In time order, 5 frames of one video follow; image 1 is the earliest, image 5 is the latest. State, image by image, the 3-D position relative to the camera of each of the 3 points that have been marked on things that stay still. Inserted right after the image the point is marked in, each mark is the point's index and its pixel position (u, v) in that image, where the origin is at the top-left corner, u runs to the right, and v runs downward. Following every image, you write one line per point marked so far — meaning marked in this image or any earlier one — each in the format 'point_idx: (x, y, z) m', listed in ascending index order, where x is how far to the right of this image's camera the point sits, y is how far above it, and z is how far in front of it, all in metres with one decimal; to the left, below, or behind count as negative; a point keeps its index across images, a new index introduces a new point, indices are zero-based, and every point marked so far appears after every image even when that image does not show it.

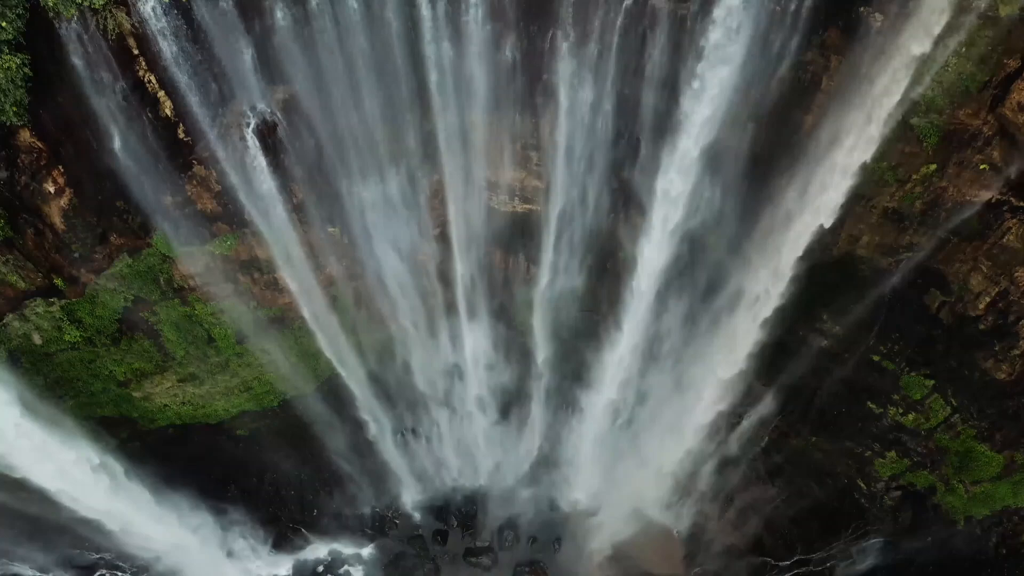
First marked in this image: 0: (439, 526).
0: (-1.5, -5.0, +13.4) m
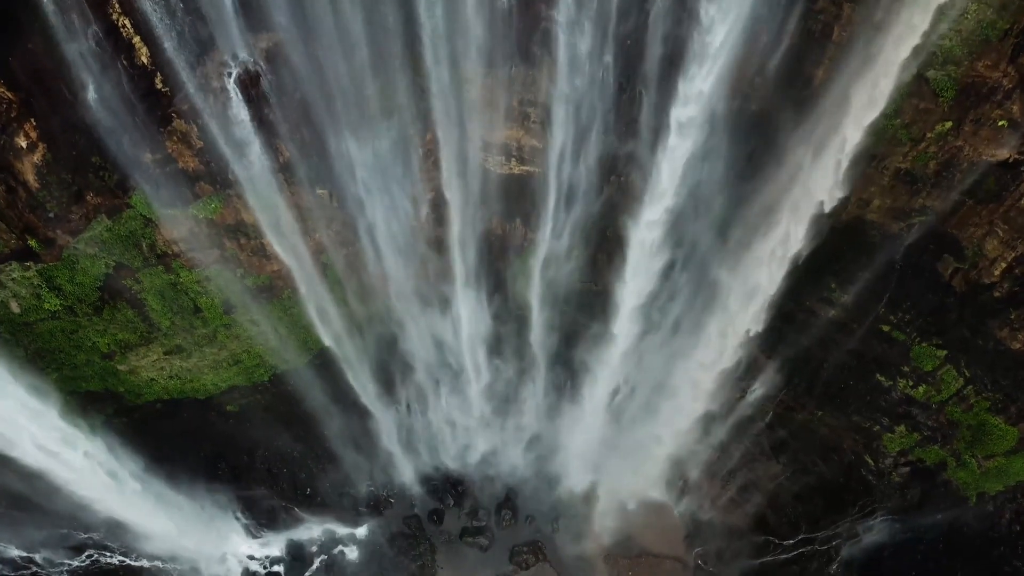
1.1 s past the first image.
0: (-1.6, -4.4, +13.1) m
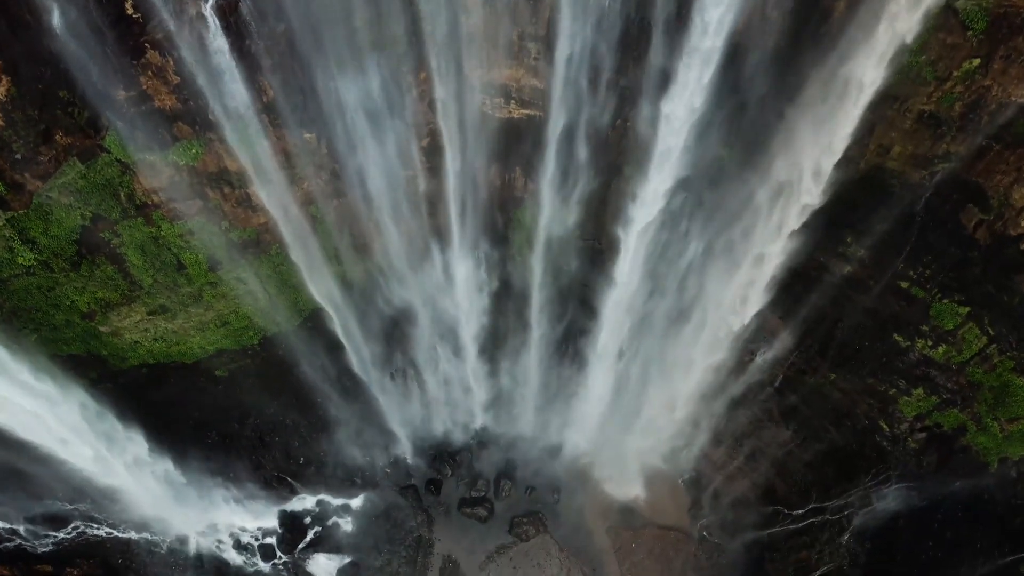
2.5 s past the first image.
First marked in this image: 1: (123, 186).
0: (-1.6, -3.7, +12.7) m
1: (-5.4, +1.4, +9.0) m
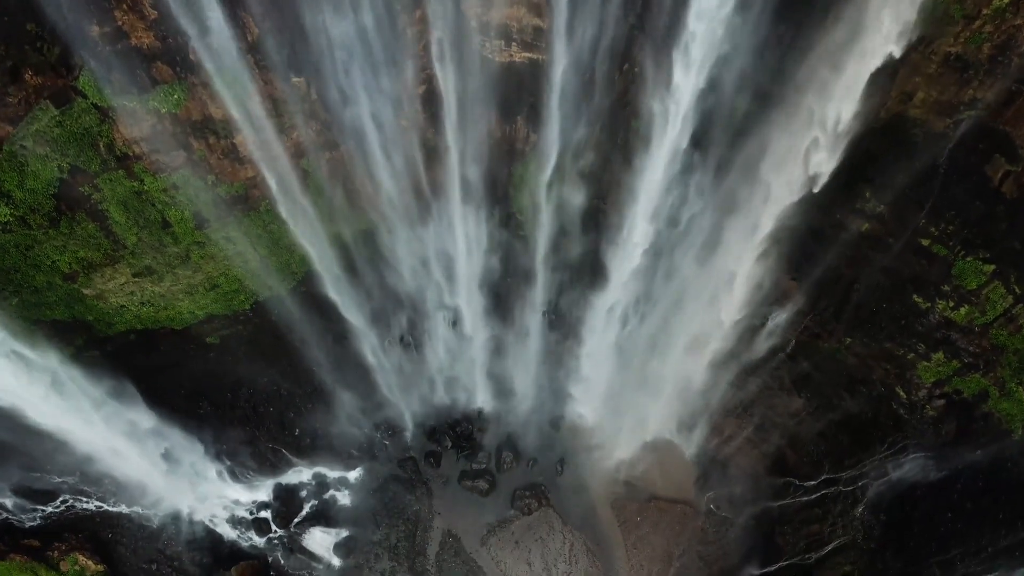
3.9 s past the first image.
0: (-1.5, -3.0, +12.3) m
1: (-5.4, +2.0, +8.5) m
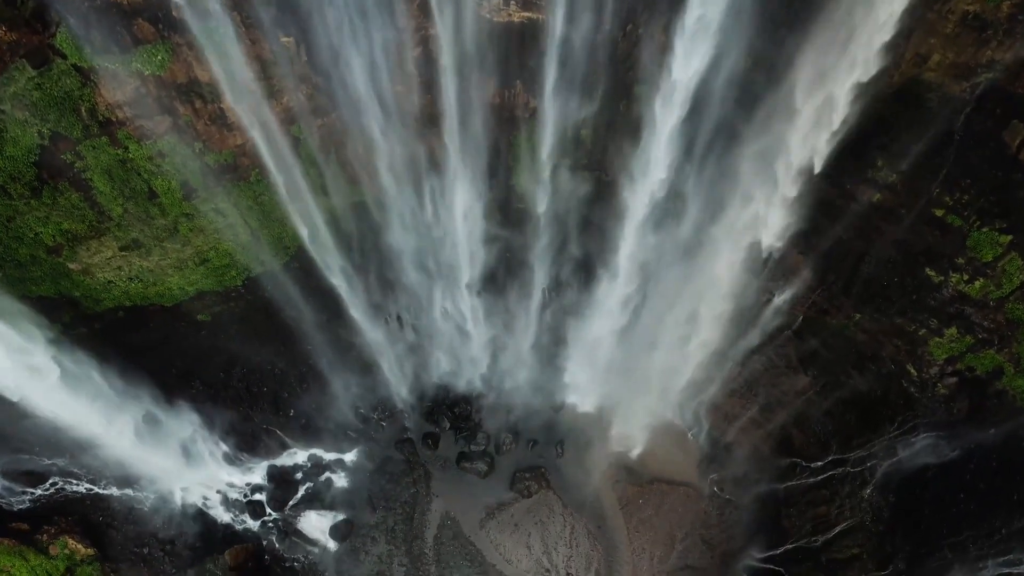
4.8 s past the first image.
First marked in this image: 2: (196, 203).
0: (-1.5, -2.6, +12.0) m
1: (-5.4, +2.4, +8.1) m
2: (-4.7, +1.3, +9.6) m
